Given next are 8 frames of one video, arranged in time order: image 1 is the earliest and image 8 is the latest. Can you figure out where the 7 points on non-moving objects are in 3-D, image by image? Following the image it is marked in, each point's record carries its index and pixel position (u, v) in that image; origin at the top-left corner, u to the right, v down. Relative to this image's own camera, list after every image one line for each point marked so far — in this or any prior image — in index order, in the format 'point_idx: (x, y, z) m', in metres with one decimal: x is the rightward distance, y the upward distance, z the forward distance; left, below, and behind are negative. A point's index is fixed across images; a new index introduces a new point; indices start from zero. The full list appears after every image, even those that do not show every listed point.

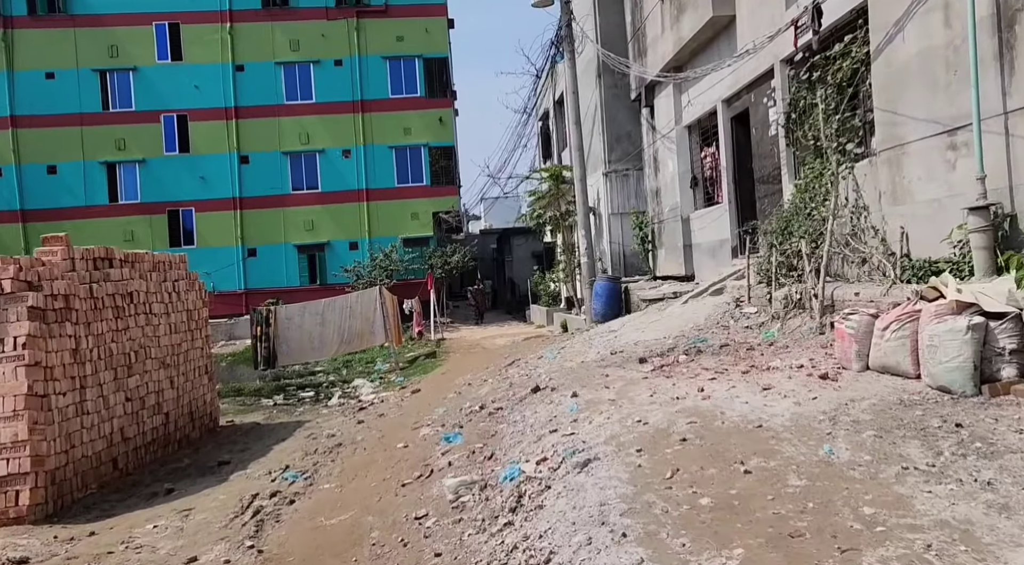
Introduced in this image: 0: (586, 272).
0: (+1.5, +0.3, +17.1) m
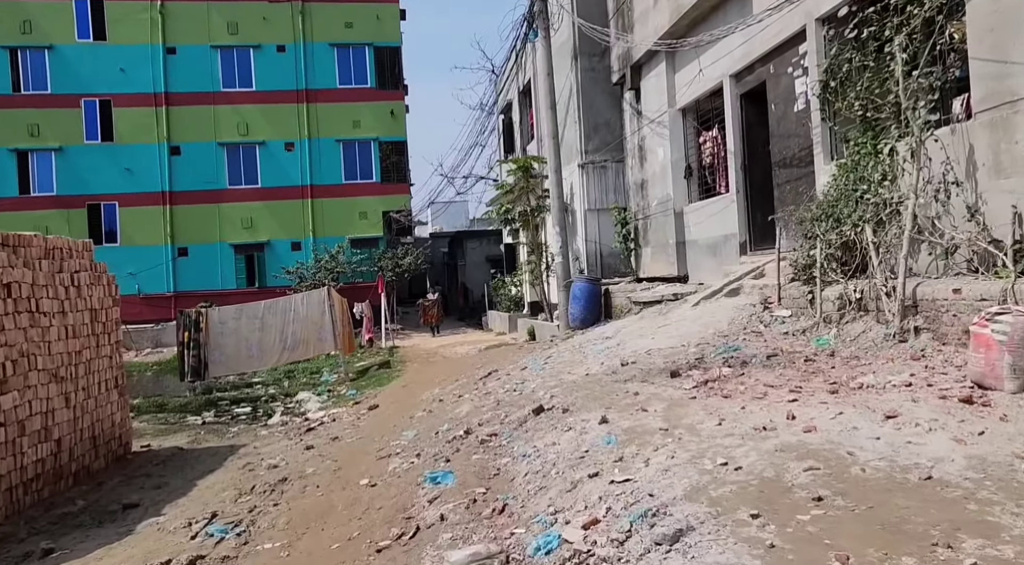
0: (+0.9, +0.2, +15.4) m
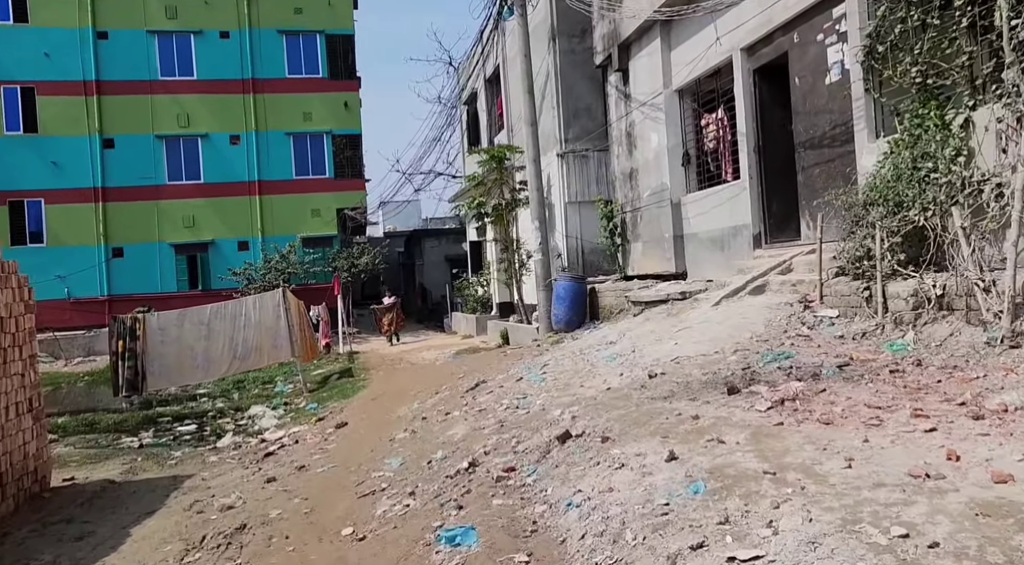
0: (+0.5, +0.2, +14.1) m
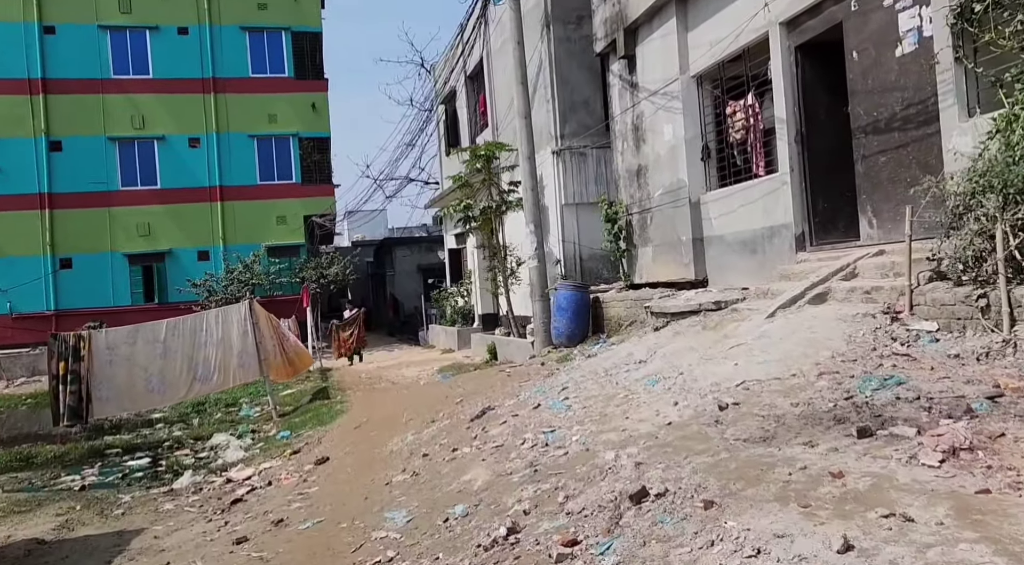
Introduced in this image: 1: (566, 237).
0: (+0.4, +0.1, +12.8) m
1: (+0.9, +0.7, +13.6) m
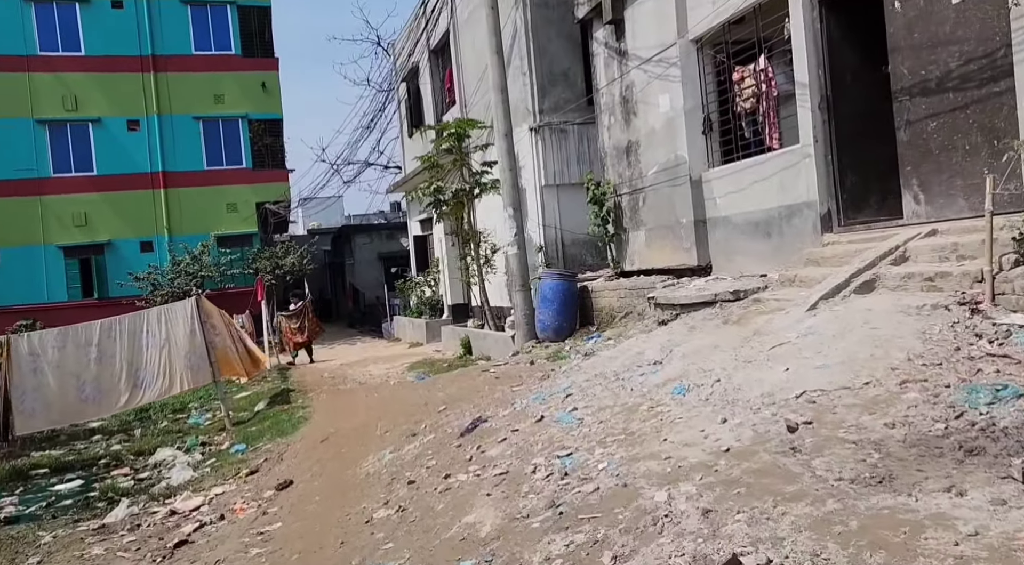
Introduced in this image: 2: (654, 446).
0: (+0.1, +0.2, +11.6) m
1: (+0.5, +0.9, +12.4) m
2: (+0.8, -0.9, +4.7) m
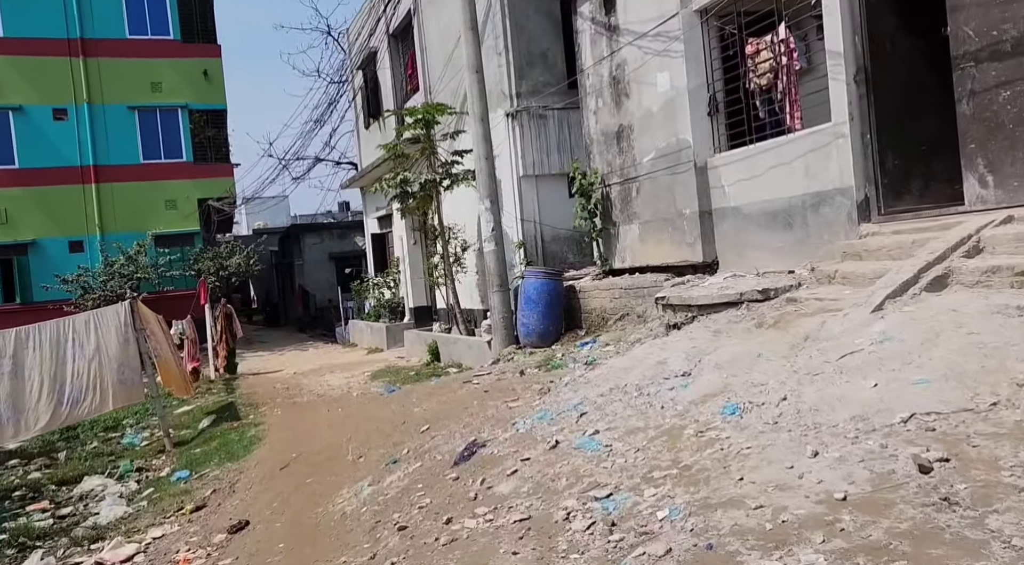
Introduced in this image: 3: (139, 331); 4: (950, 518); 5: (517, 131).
0: (-0.2, +0.2, +10.5) m
1: (+0.2, +0.9, +11.4) m
2: (+1.0, -0.9, +3.7) m
3: (-4.6, -0.6, +10.2) m
4: (+1.5, -0.8, +2.8) m
5: (+0.1, +2.1, +11.3) m
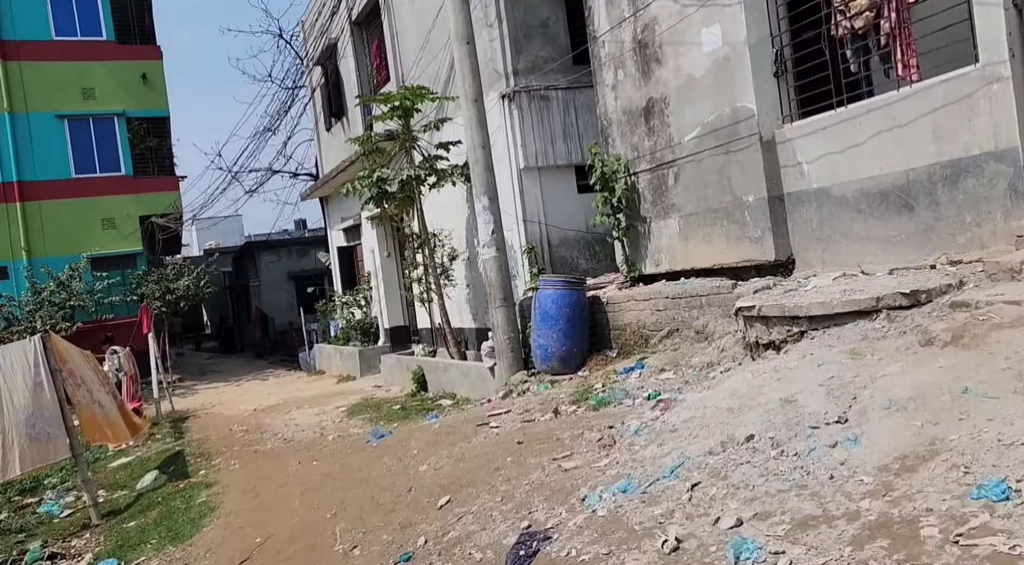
0: (-0.1, +0.1, +8.6) m
1: (+0.2, +0.8, +9.5) m
2: (+1.4, -0.9, +1.8) m
3: (-4.4, -0.9, +8.0) m
4: (+2.0, -0.8, +1.0) m
5: (0.0, +1.9, +9.4) m
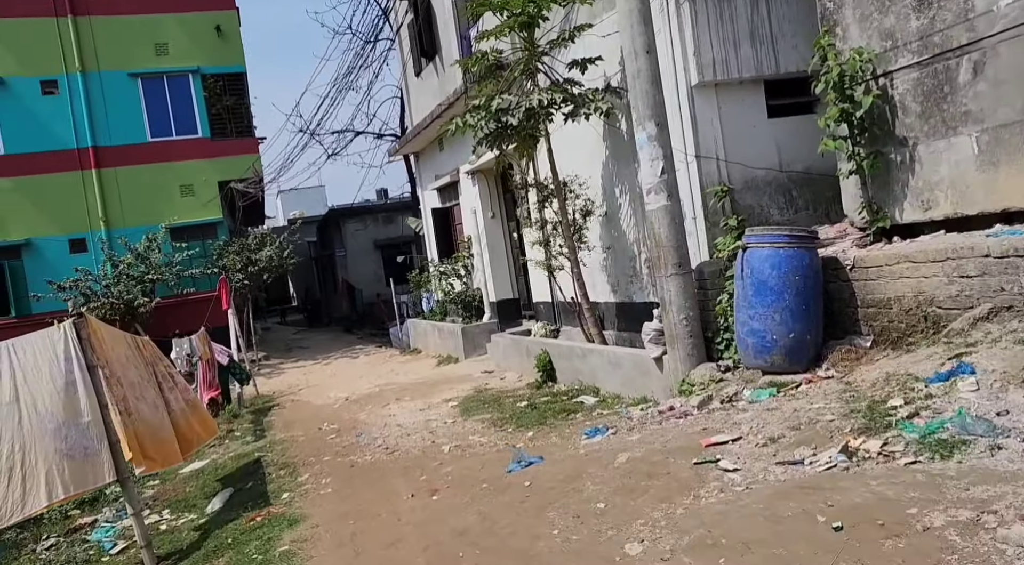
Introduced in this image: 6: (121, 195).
0: (+1.3, +0.4, +5.9) m
1: (+1.7, +1.1, +6.7) m
2: (+2.2, -0.8, -1.0) m
3: (-3.0, -0.7, +5.8) m
4: (+2.7, -0.7, -1.9) m
5: (+1.5, +2.3, +6.6) m
6: (-7.4, +1.7, +15.2) m
